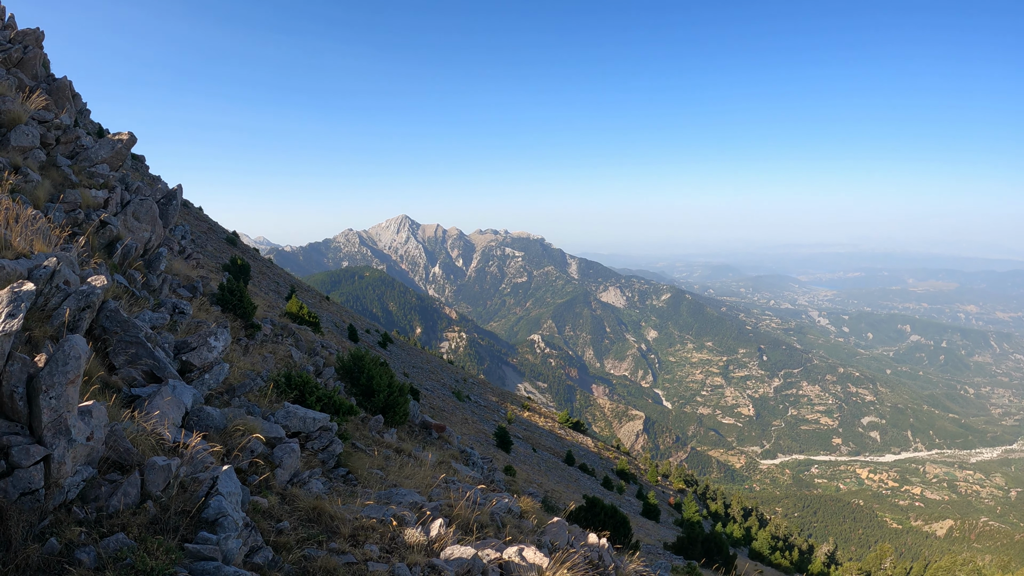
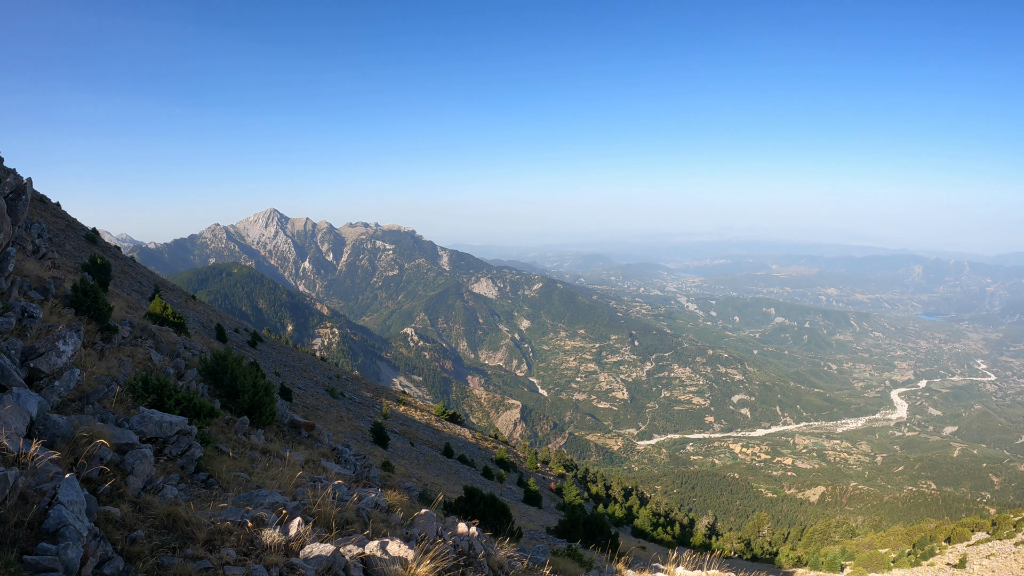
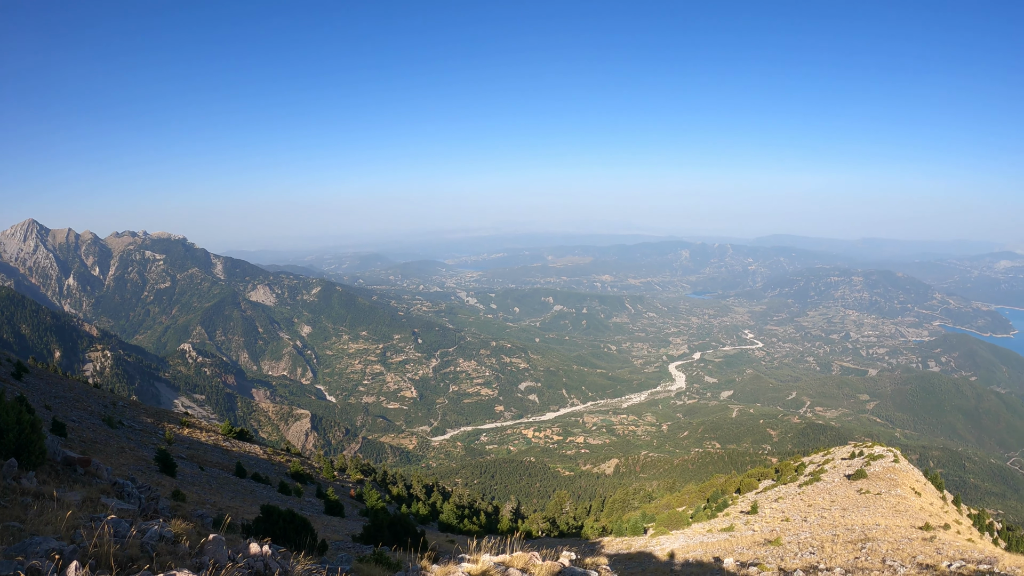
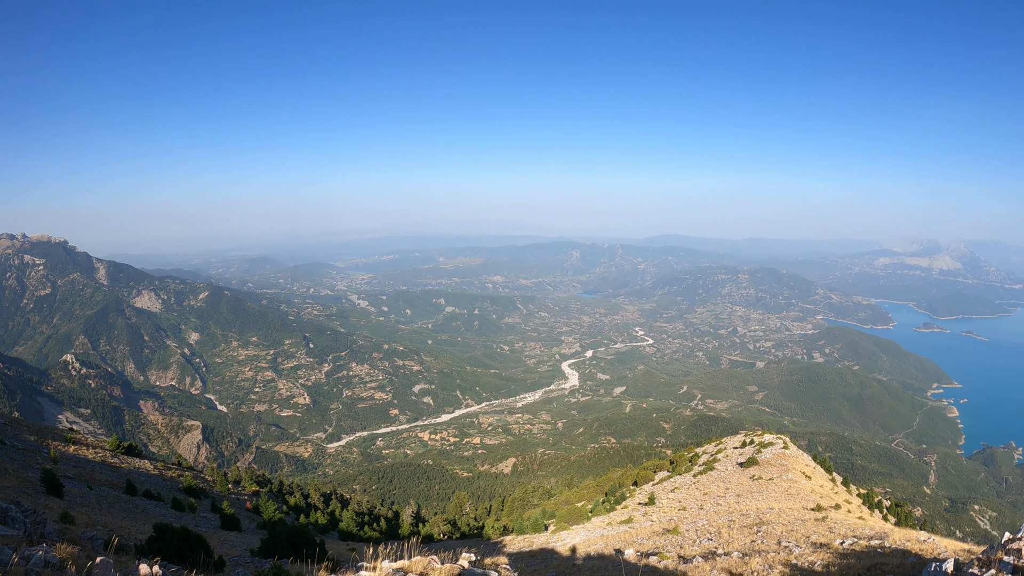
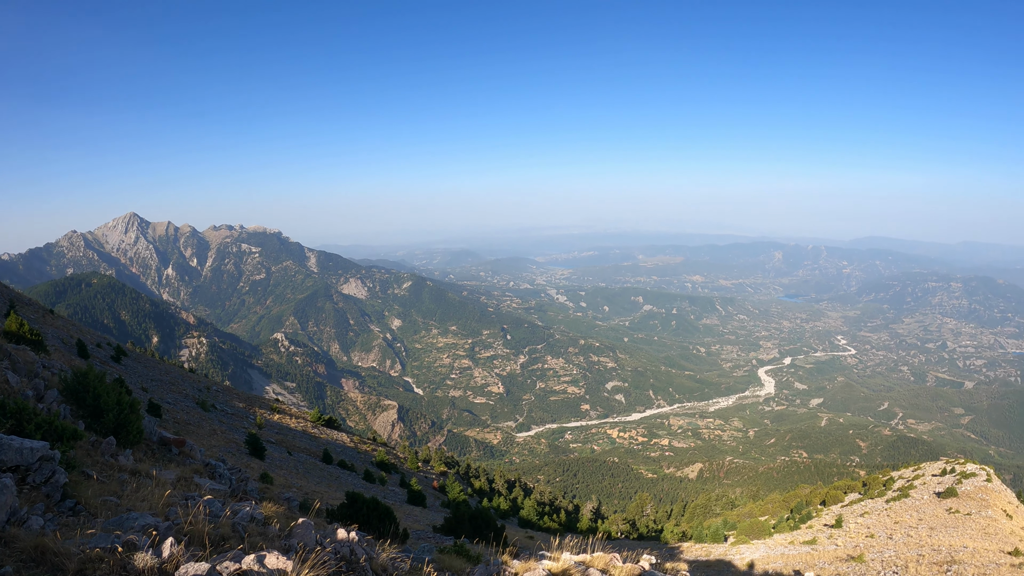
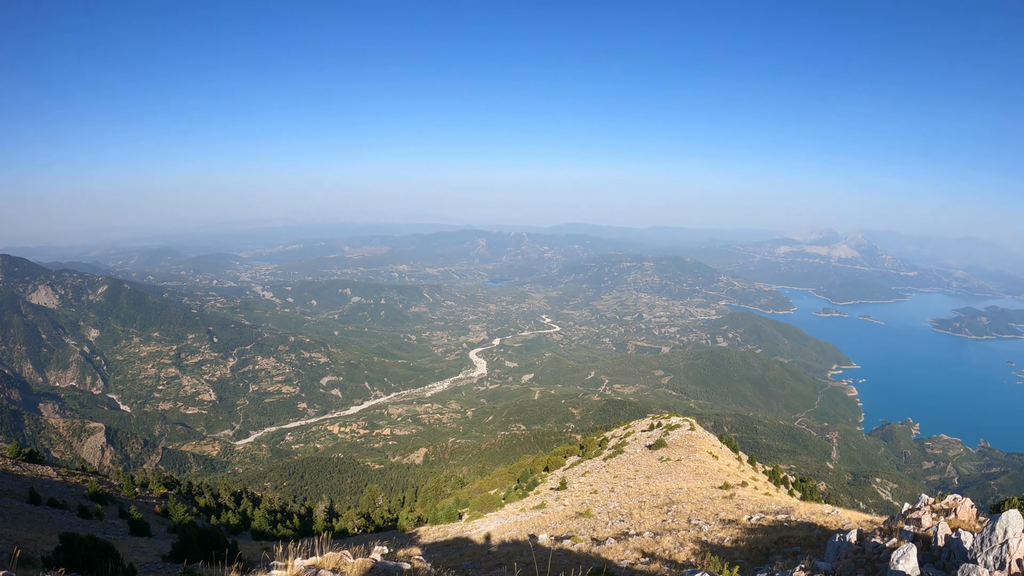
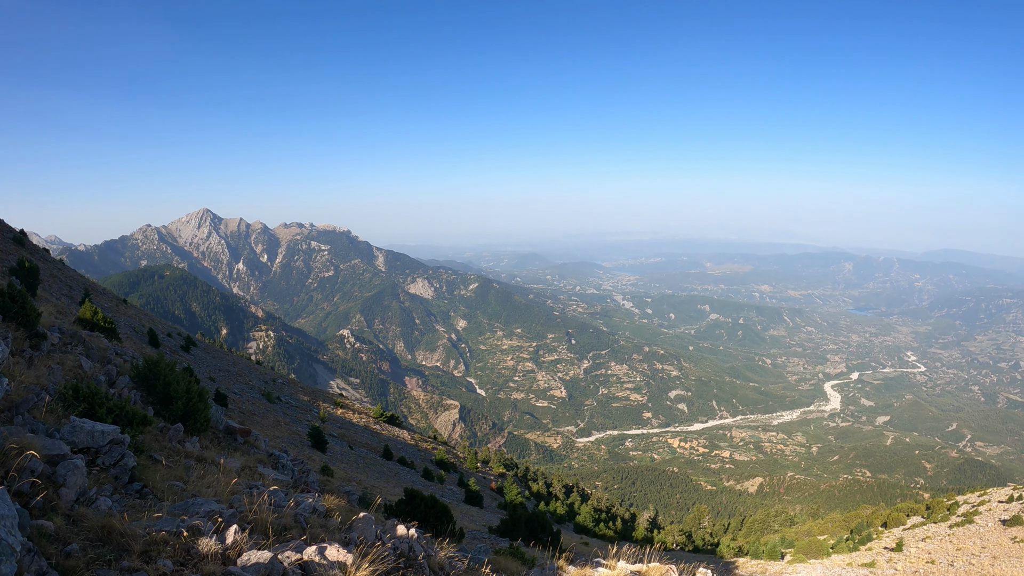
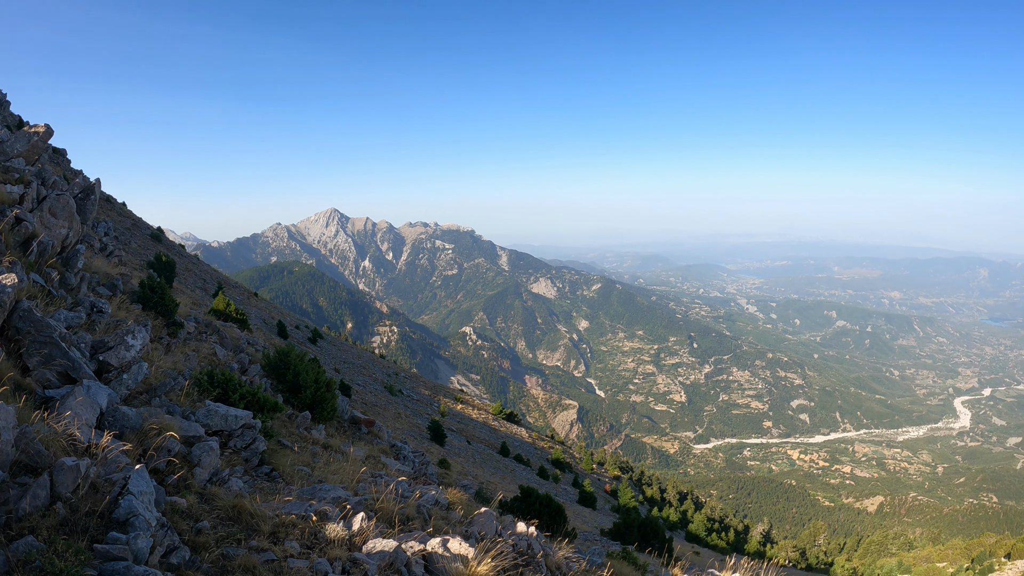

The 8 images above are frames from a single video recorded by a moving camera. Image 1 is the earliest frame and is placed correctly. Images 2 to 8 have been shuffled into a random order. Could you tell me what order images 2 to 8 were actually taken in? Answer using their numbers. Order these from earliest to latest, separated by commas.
8, 2, 7, 5, 3, 4, 6
